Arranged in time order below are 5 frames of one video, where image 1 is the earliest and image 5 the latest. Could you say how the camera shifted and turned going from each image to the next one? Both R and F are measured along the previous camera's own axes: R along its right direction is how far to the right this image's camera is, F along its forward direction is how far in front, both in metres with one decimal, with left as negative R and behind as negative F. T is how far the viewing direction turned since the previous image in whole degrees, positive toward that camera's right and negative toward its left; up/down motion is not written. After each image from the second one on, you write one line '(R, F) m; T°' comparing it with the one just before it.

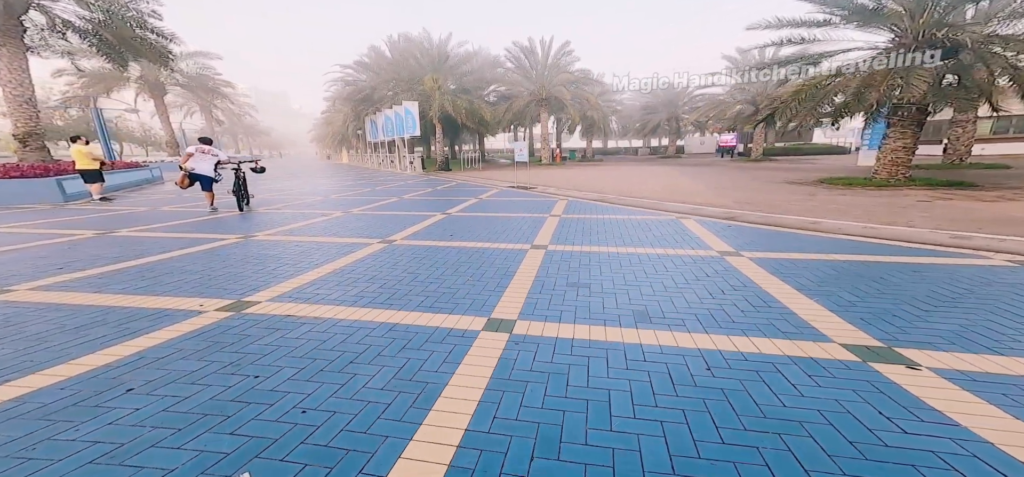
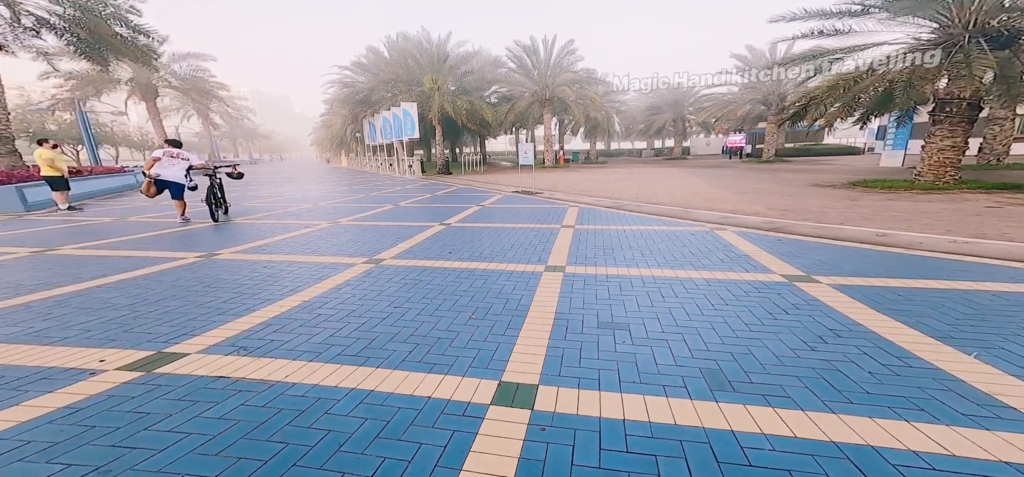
(-0.1, +1.1) m; 0°
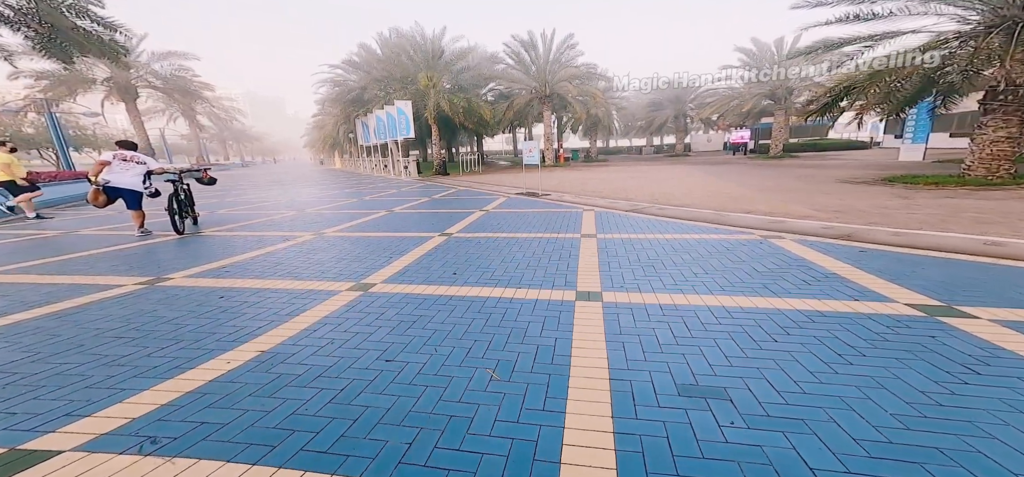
(-0.3, +1.1) m; +1°
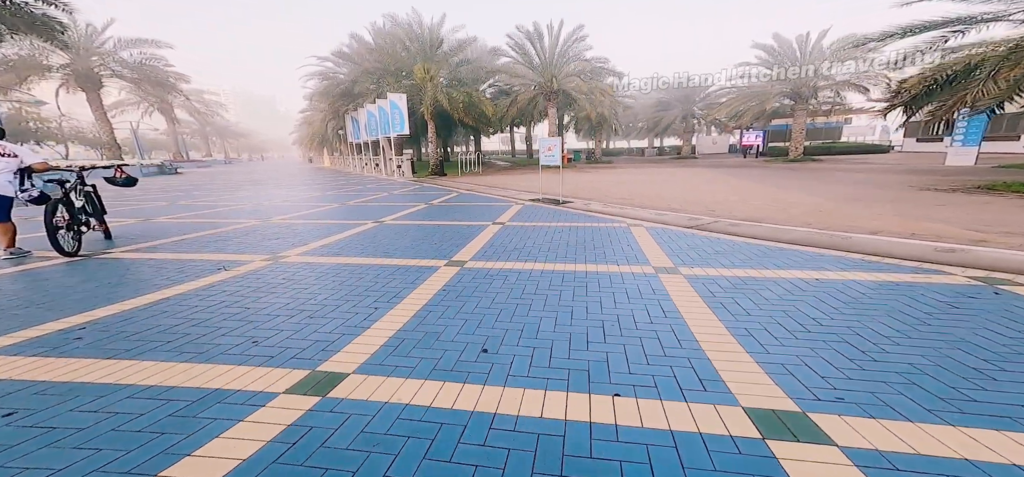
(-0.6, +2.2) m; +1°
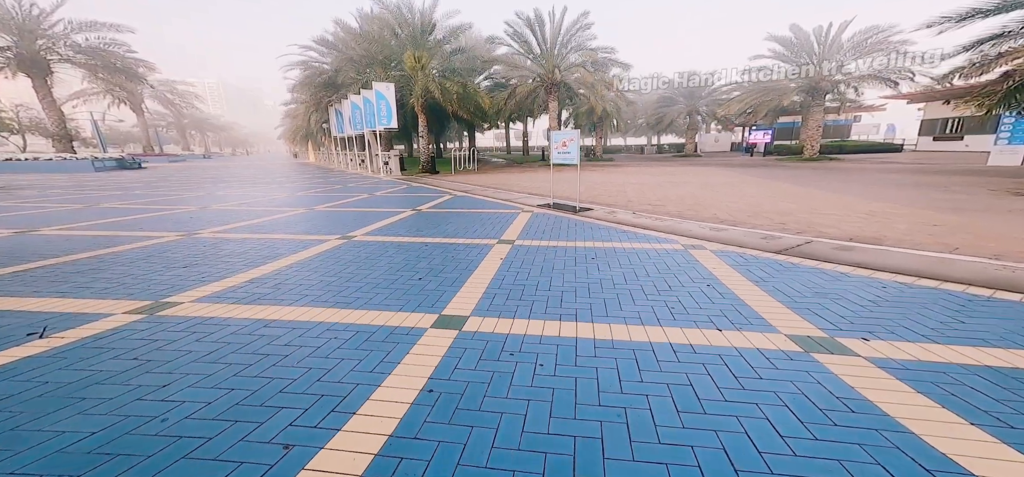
(-0.3, +2.0) m; +1°
